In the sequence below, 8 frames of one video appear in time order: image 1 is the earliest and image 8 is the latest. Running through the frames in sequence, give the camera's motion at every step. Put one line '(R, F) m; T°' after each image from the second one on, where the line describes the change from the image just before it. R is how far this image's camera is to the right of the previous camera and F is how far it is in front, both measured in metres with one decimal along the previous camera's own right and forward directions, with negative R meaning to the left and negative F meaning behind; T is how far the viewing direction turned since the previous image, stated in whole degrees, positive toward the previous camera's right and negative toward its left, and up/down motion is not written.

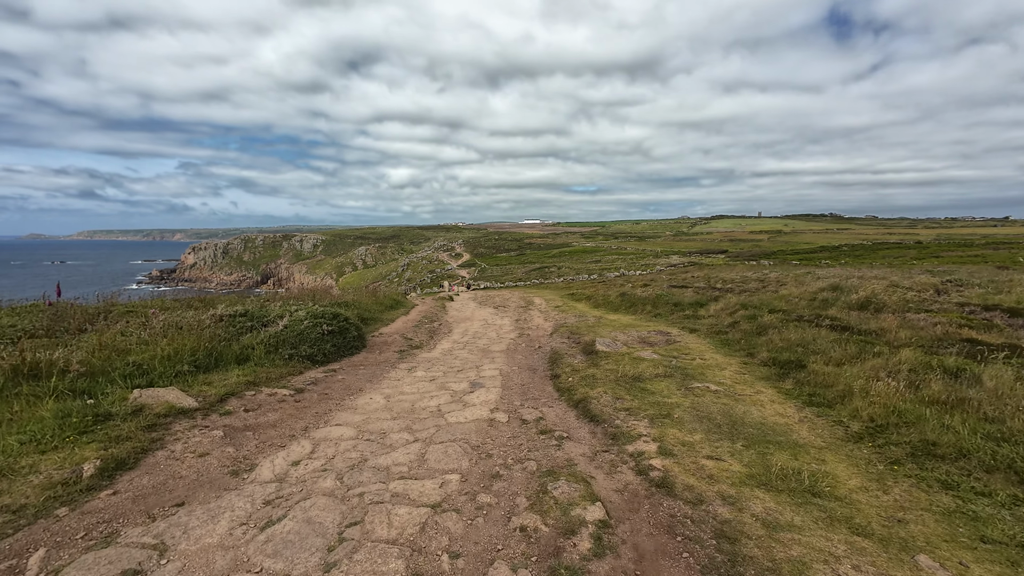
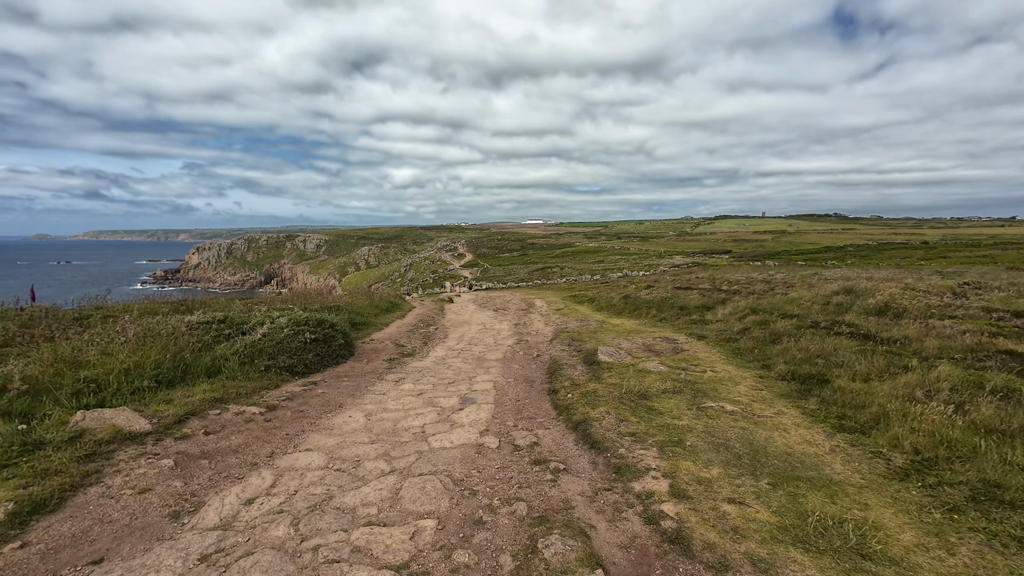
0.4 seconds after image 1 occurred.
(+0.2, +0.8) m; 0°
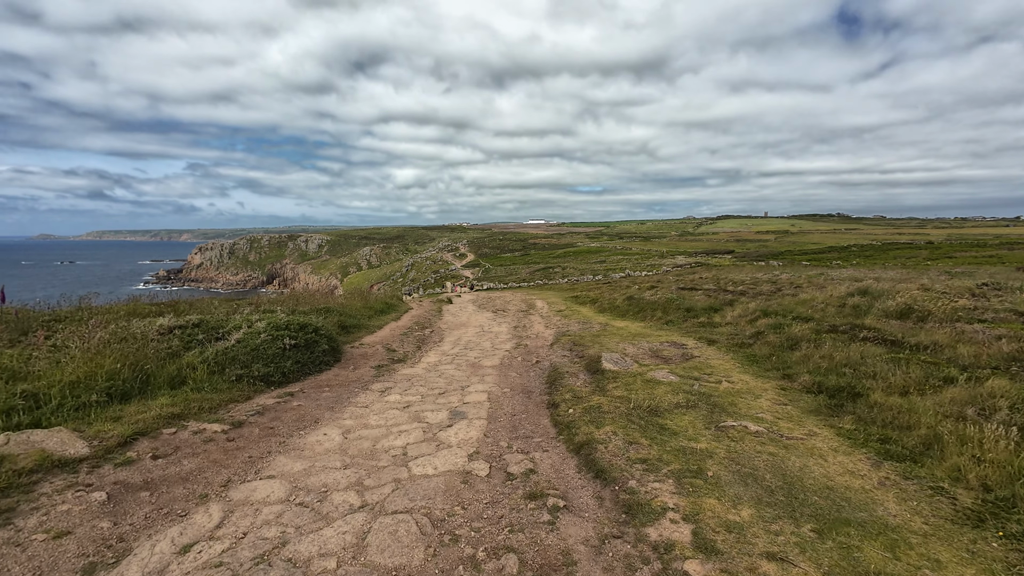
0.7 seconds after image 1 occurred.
(+0.1, +0.8) m; 0°
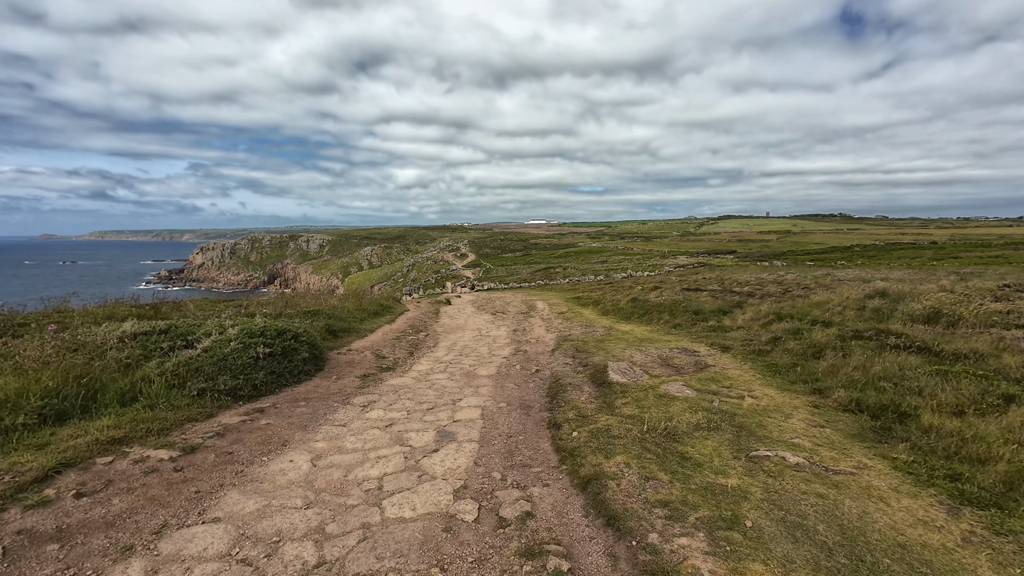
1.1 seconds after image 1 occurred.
(+0.1, +0.9) m; 0°
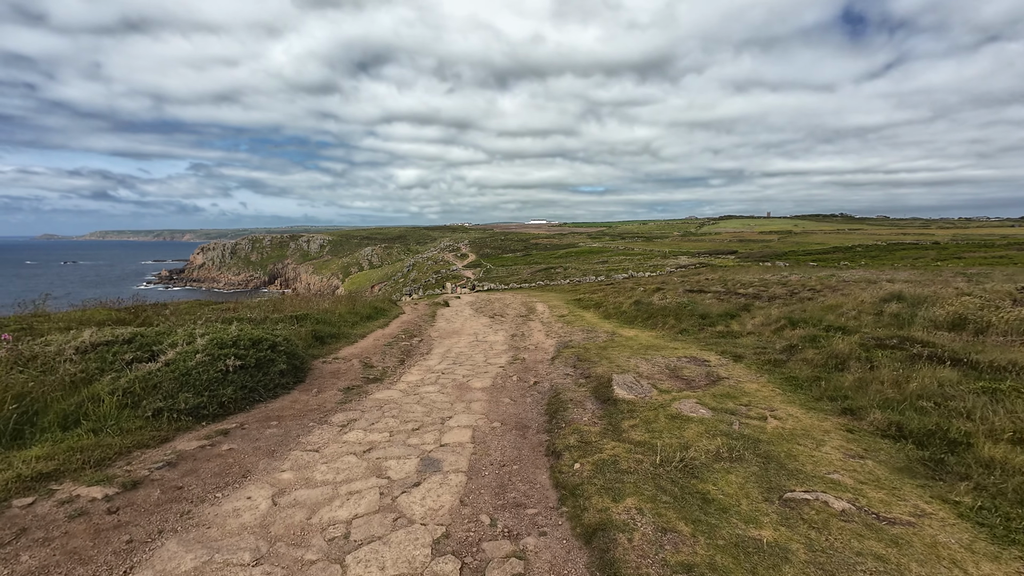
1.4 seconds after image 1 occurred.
(+0.1, +0.8) m; 0°
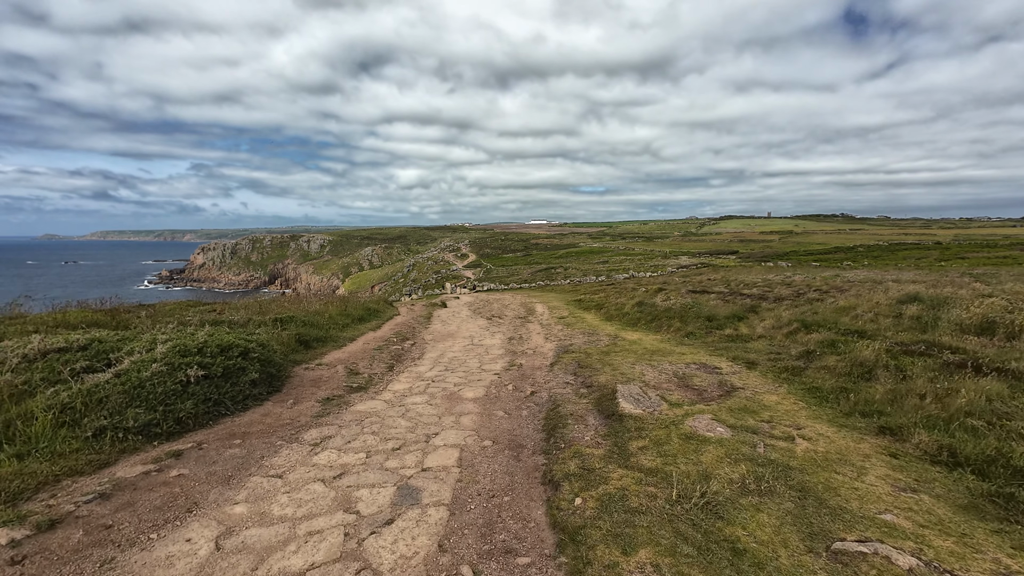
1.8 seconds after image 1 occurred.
(+0.1, +0.8) m; 0°
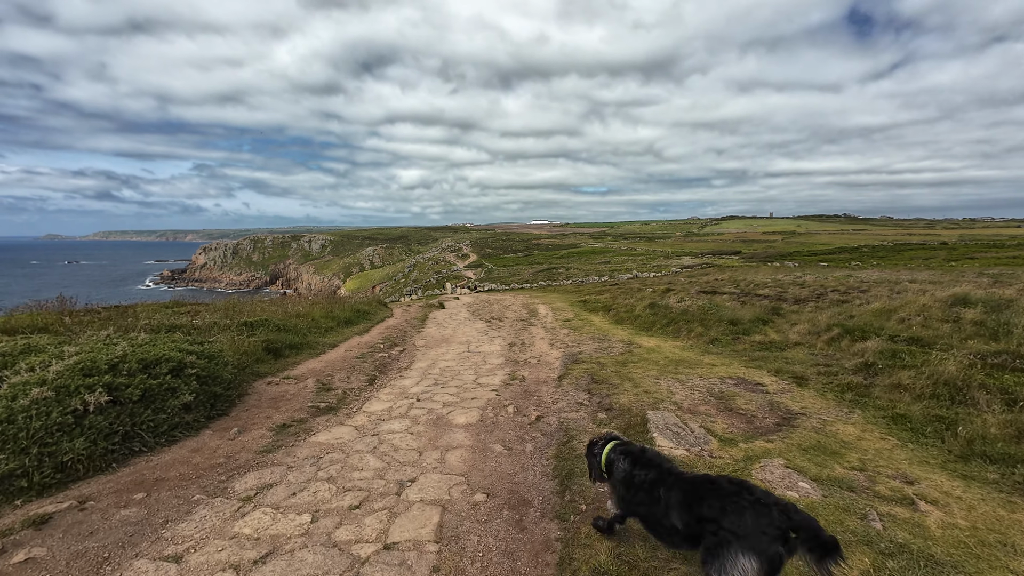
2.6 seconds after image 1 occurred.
(0.0, +1.7) m; 0°
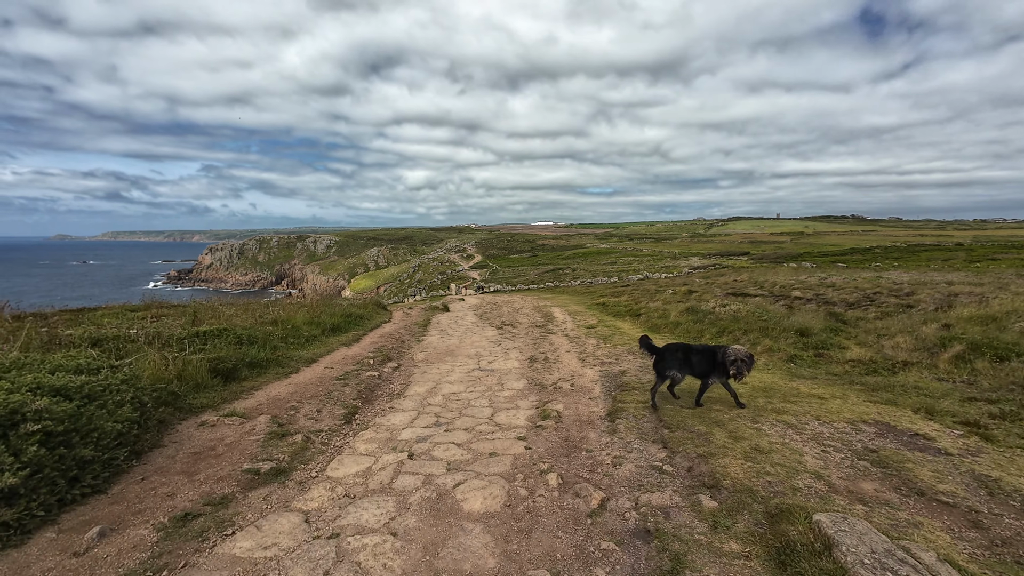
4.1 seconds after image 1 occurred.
(-0.4, +2.8) m; -1°
